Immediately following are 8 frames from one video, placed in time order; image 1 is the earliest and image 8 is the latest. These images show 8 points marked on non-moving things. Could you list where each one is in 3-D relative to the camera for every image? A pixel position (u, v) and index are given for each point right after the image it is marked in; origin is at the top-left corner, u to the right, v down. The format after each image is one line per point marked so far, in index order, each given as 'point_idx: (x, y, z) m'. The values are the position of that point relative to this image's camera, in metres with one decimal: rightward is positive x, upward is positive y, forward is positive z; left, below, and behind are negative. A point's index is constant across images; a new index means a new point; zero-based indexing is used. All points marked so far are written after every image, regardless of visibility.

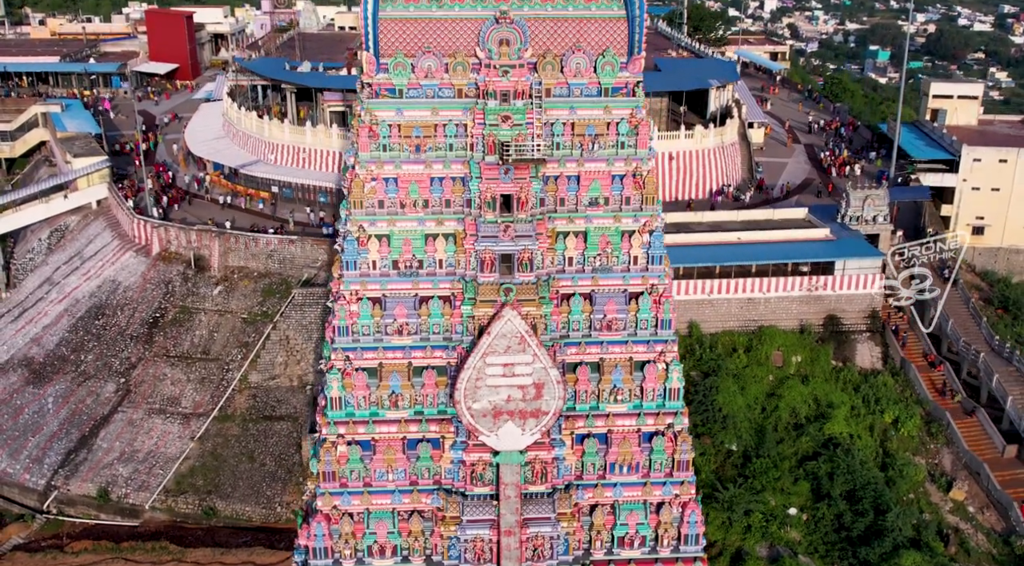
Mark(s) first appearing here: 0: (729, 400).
0: (+5.0, -2.7, +19.5) m
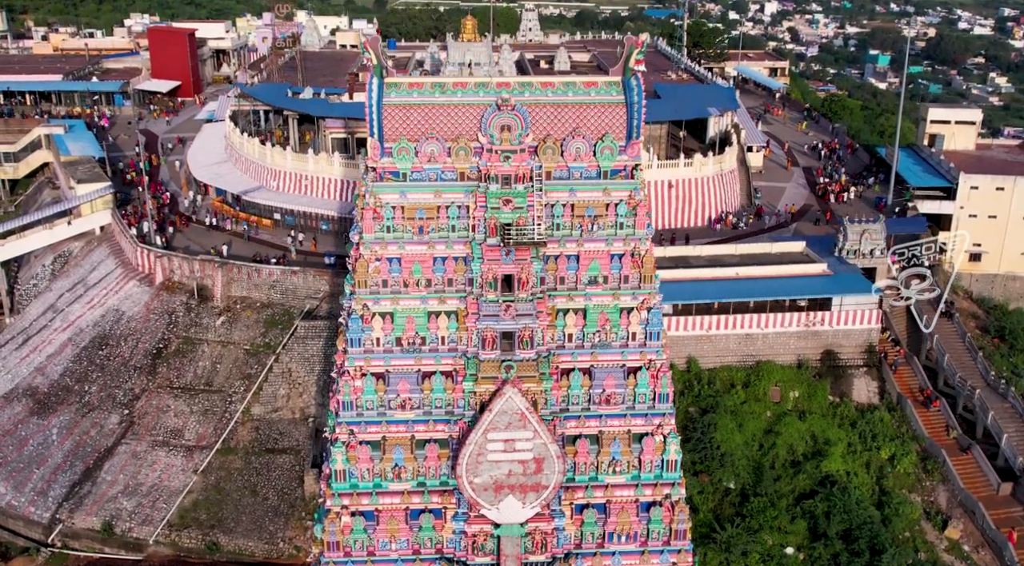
0: (+5.0, -3.6, +19.8) m
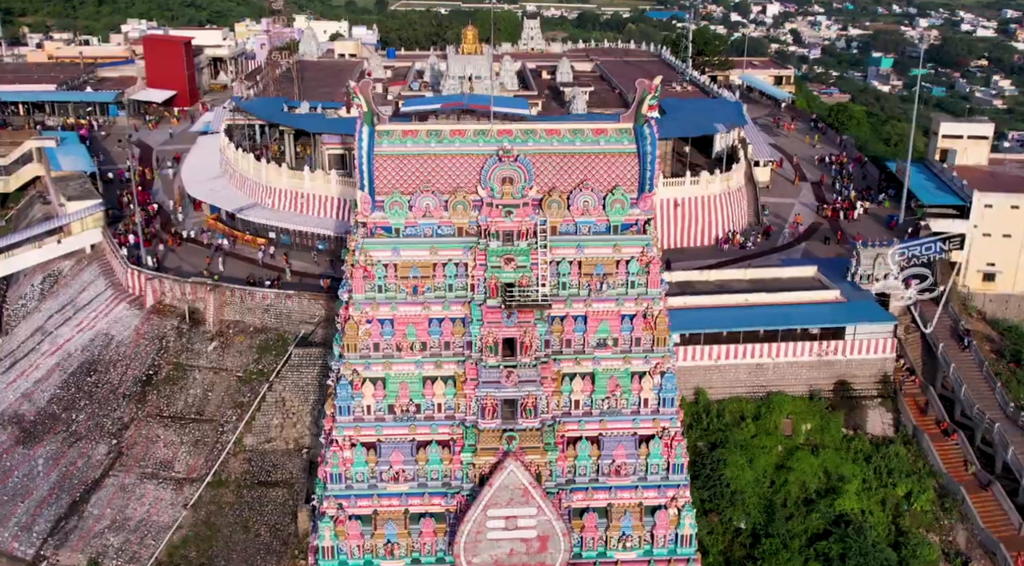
0: (+5.0, -4.3, +19.0) m
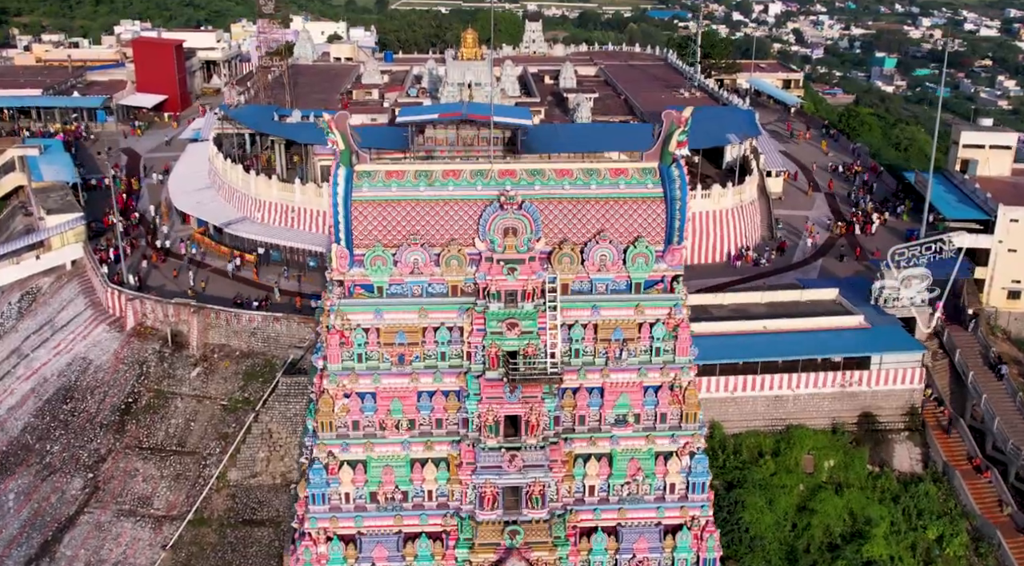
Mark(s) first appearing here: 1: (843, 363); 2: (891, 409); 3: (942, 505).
0: (+5.1, -4.9, +17.6) m
1: (+7.6, -1.8, +19.5) m
2: (+9.0, -3.0, +20.0) m
3: (+9.5, -4.9, +18.6) m
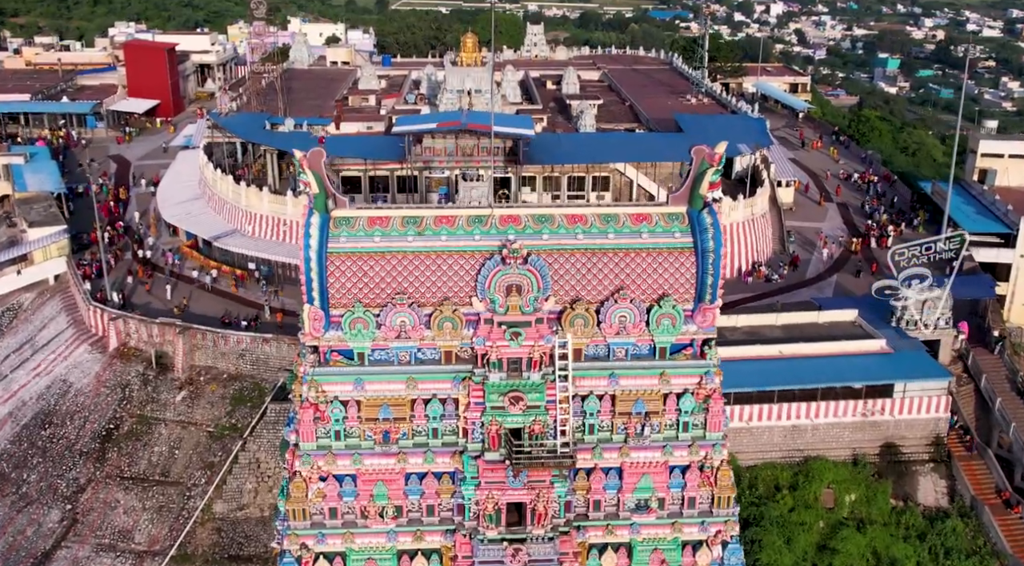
0: (+5.1, -5.4, +16.5) m
1: (+7.7, -2.3, +18.4) m
2: (+9.0, -3.5, +18.9) m
3: (+9.5, -5.4, +17.5) m
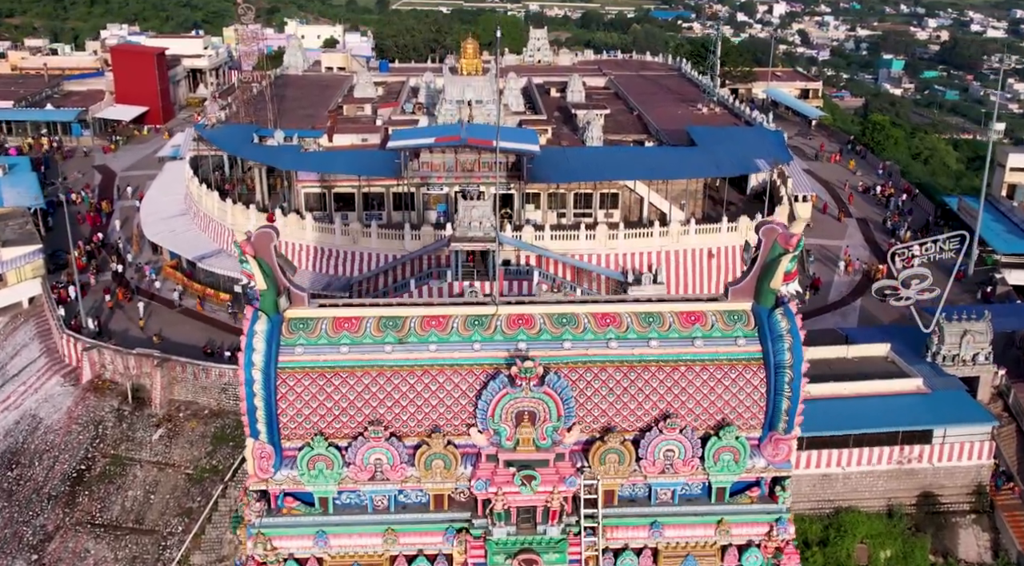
0: (+5.2, -6.1, +14.9) m
1: (+7.7, -3.1, +16.9) m
2: (+9.1, -4.2, +17.3) m
3: (+9.6, -6.1, +16.0) m
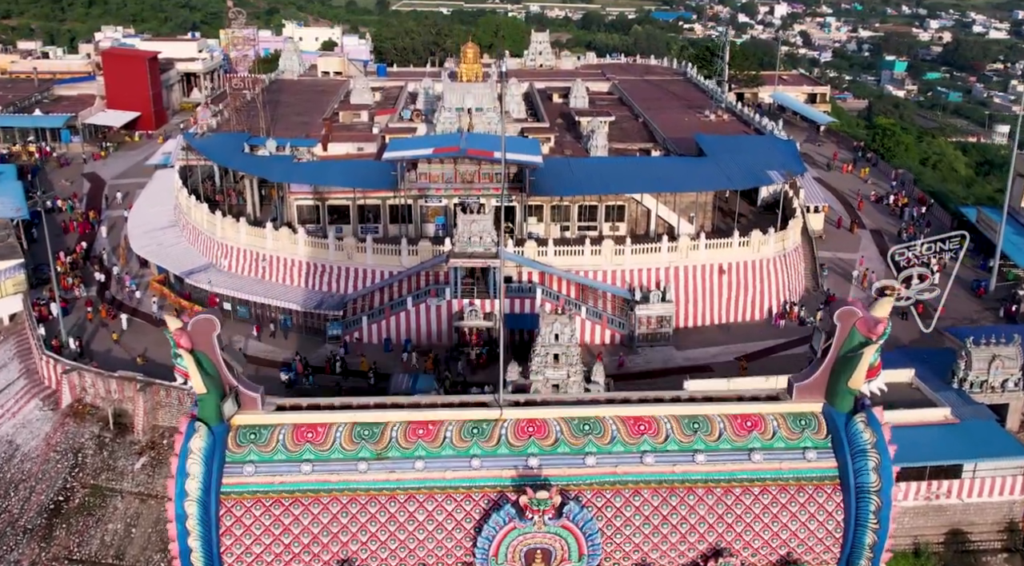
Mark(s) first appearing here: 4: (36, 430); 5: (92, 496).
0: (+5.2, -6.5, +13.9) m
1: (+7.8, -3.5, +15.8) m
2: (+9.1, -4.6, +16.3) m
3: (+9.6, -6.6, +14.9) m
4: (-11.2, -3.4, +19.9) m
5: (-9.2, -4.6, +18.4) m
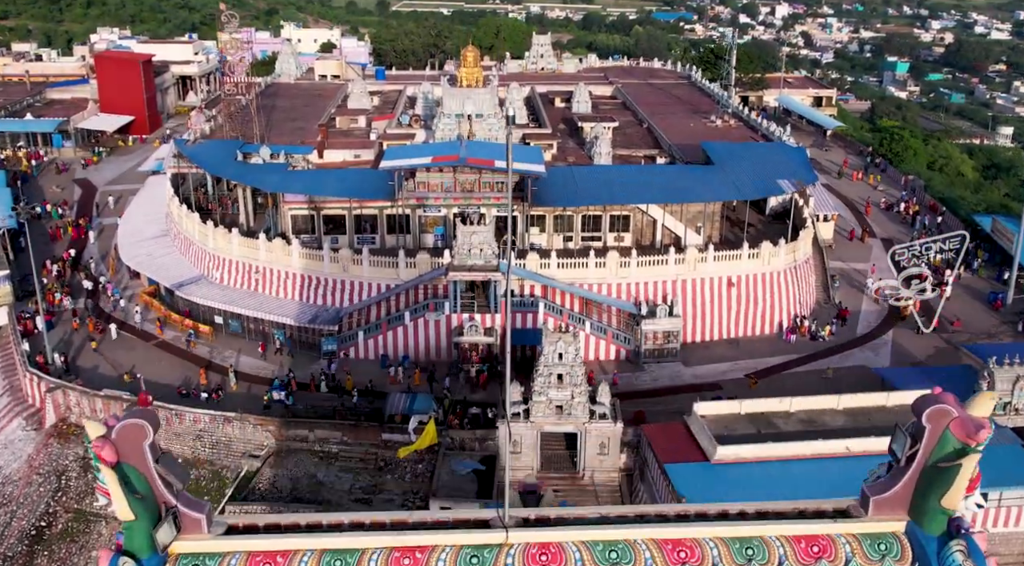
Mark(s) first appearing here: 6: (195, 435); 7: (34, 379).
0: (+5.3, -6.9, +13.1) m
1: (+7.8, -3.8, +15.1) m
2: (+9.1, -5.0, +15.5) m
3: (+9.7, -6.9, +14.1) m
4: (-11.1, -3.7, +19.1) m
5: (-9.1, -5.0, +17.7) m
6: (-6.9, -3.3, +18.5) m
7: (-11.2, -2.2, +19.8) m
